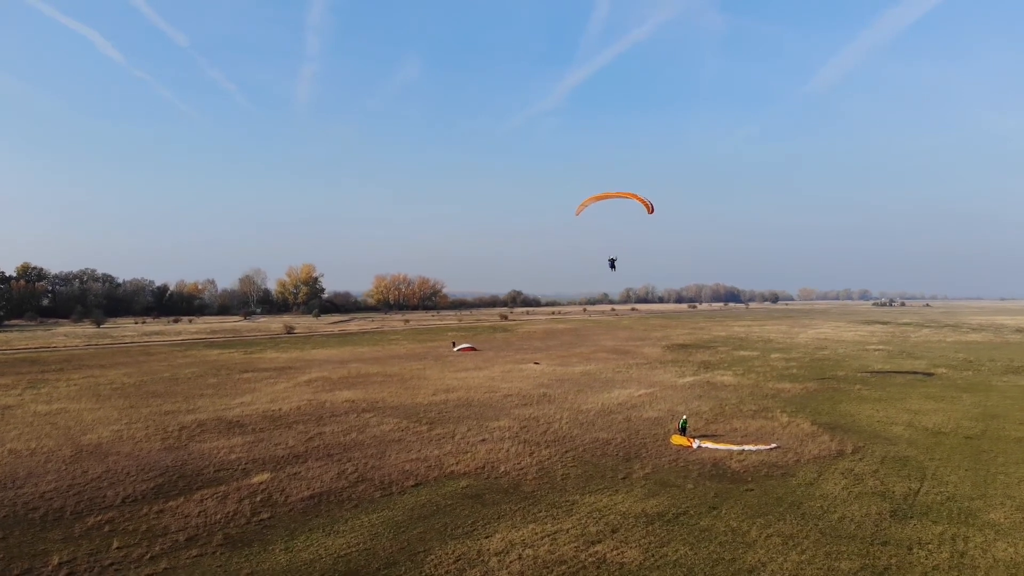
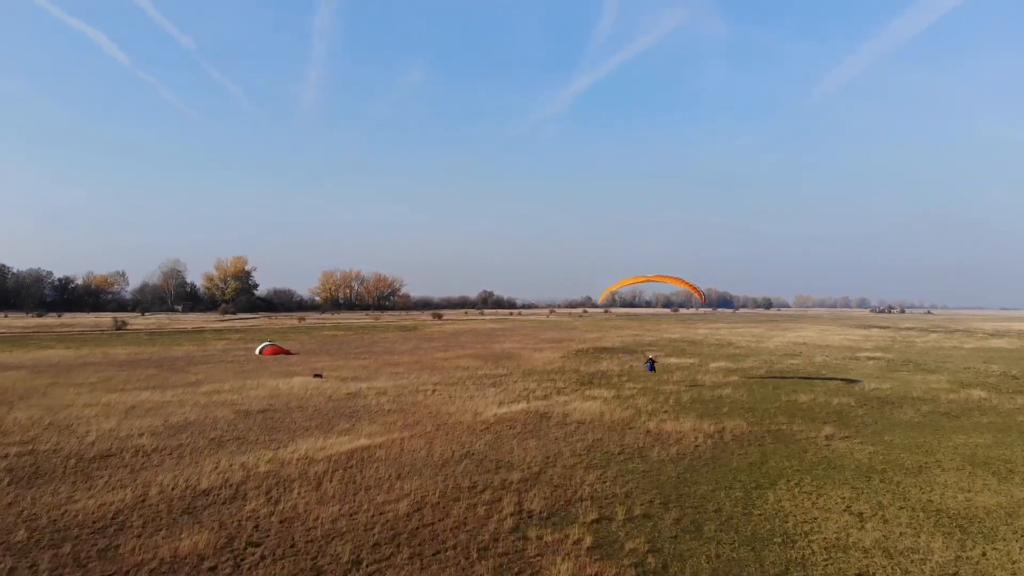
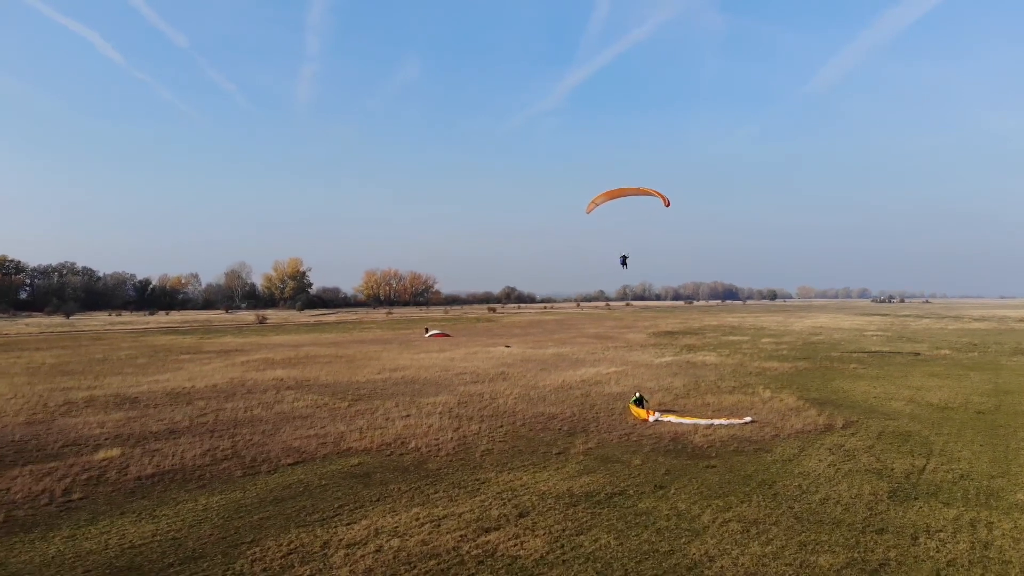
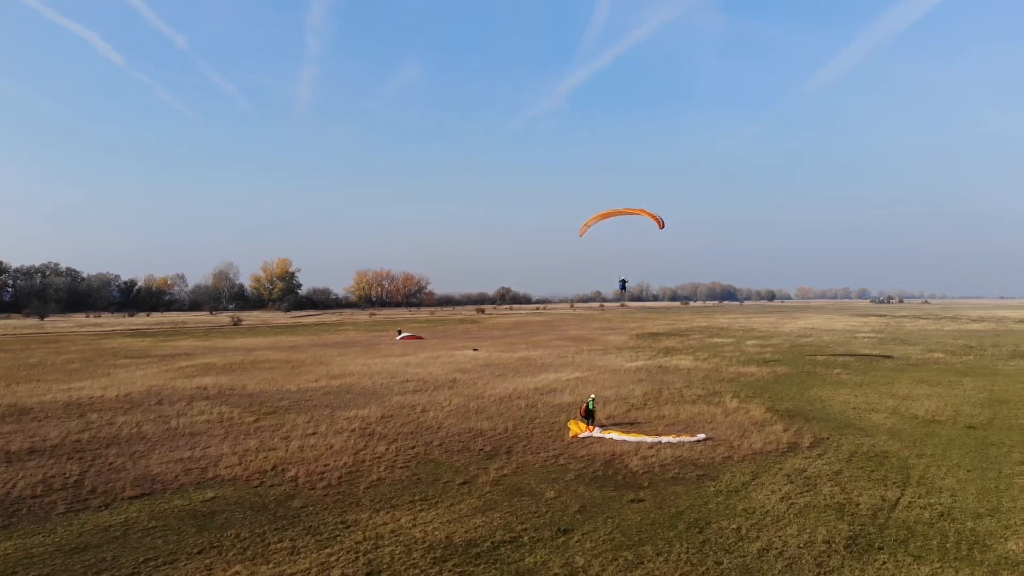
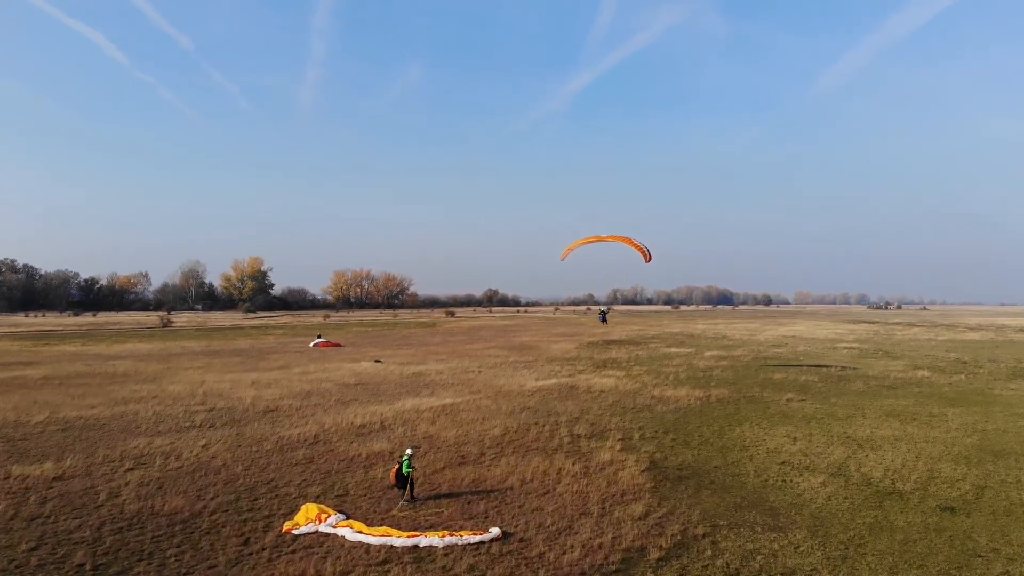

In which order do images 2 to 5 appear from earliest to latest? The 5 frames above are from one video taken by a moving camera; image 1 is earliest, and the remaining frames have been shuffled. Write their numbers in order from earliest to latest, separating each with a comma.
3, 4, 5, 2
